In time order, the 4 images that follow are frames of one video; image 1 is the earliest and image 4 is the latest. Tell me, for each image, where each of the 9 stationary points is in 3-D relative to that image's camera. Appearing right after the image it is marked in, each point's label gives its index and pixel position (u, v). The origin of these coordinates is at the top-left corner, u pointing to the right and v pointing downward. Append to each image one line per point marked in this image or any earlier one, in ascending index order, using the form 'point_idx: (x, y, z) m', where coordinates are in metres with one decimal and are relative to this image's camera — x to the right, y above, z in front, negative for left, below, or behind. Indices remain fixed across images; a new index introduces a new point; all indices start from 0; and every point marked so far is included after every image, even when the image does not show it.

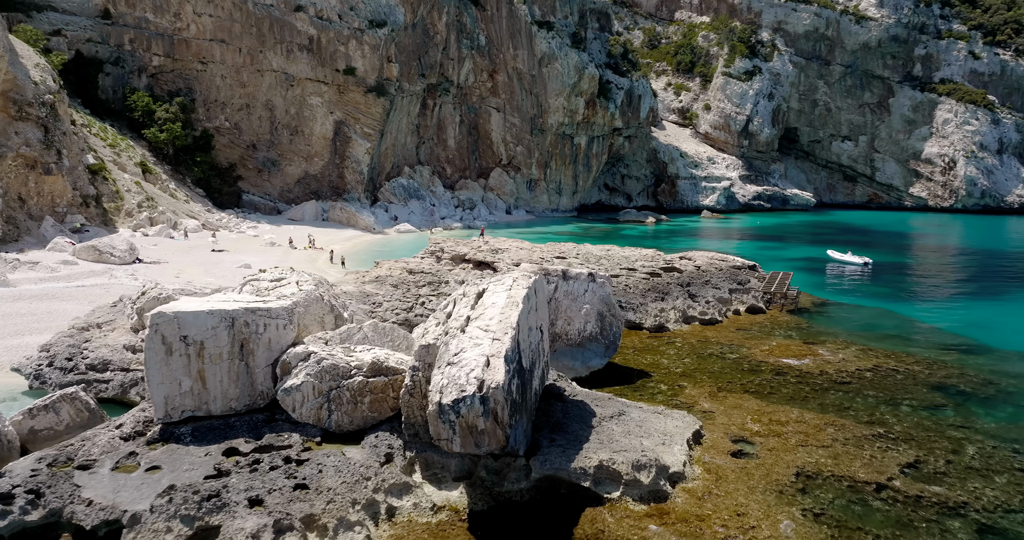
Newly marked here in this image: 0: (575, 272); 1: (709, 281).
0: (+0.9, 0.0, +10.8) m
1: (+4.5, -0.2, +16.4) m
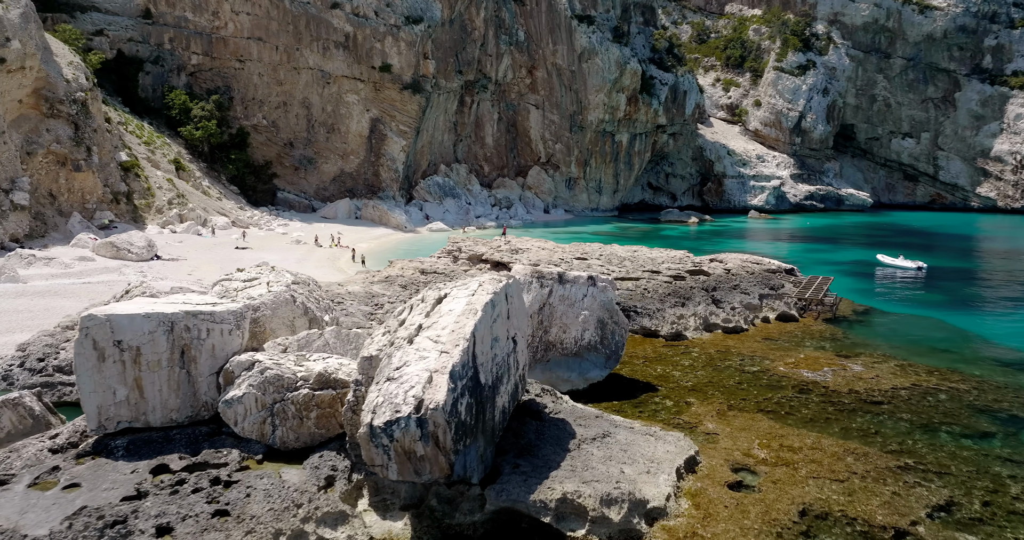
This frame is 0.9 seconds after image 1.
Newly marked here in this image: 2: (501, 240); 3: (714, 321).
0: (+0.8, -0.1, +9.9) m
1: (+4.8, -0.3, +15.2) m
2: (-0.3, +0.8, +19.7) m
3: (+3.8, -1.0, +13.4) m
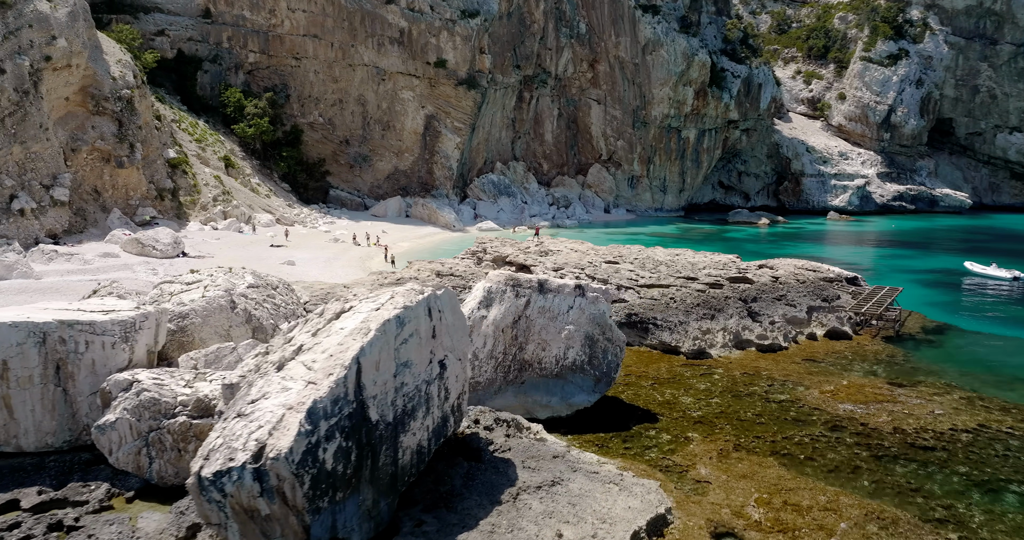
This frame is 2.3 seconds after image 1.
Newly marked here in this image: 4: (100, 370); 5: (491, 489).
0: (+0.5, -0.2, +8.6) m
1: (+5.1, -0.5, +13.4) m
2: (+0.5, +0.7, +18.4) m
3: (+3.8, -1.1, +11.6) m
4: (-3.5, -0.9, +6.2) m
5: (-0.2, -1.8, +5.9) m
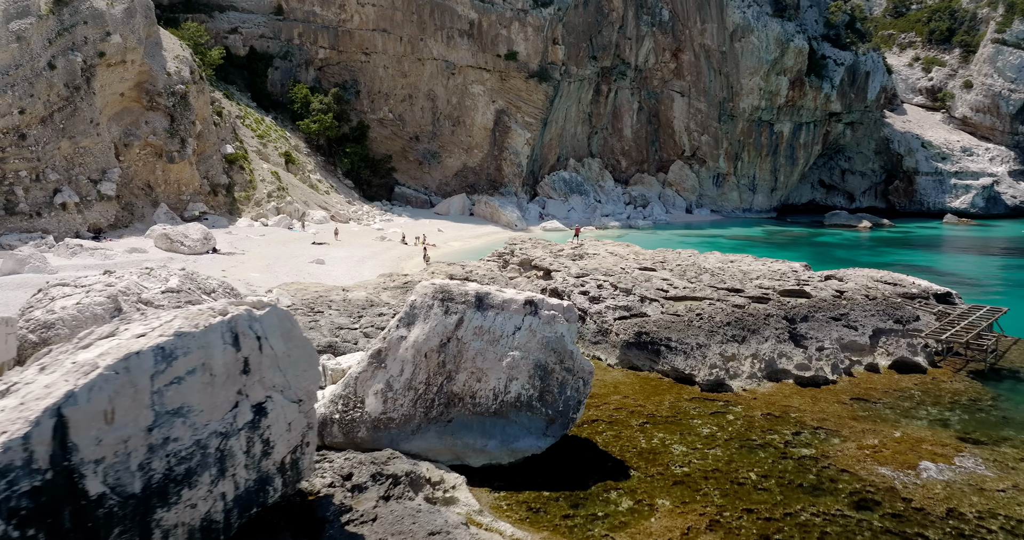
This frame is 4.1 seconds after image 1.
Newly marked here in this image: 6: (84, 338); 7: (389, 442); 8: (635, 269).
0: (-0.1, -0.3, +6.9) m
1: (+5.1, -0.7, +11.0) m
2: (+1.3, +0.6, +16.6) m
3: (+3.6, -1.3, +9.4) m
4: (-4.5, -0.9, +5.1) m
5: (-1.2, -1.9, +4.3) m
6: (-2.5, -0.4, +4.3) m
7: (-1.1, -1.6, +6.5) m
8: (+2.4, 0.0, +13.9) m
